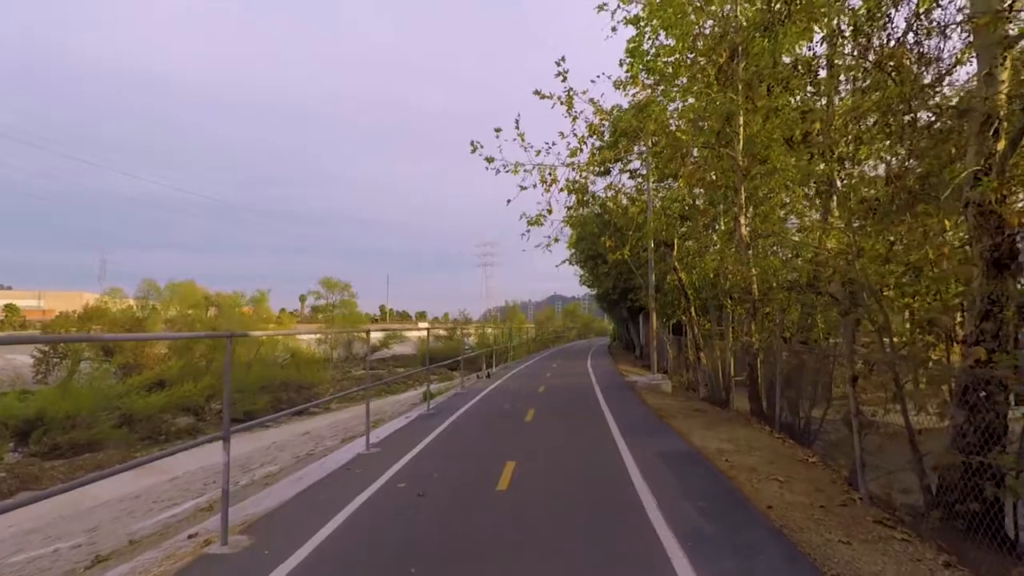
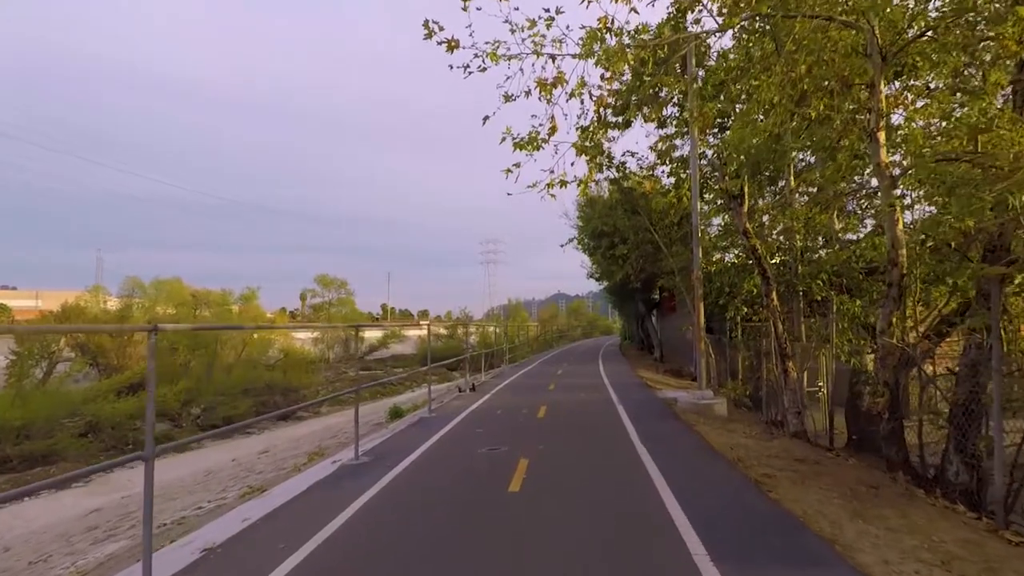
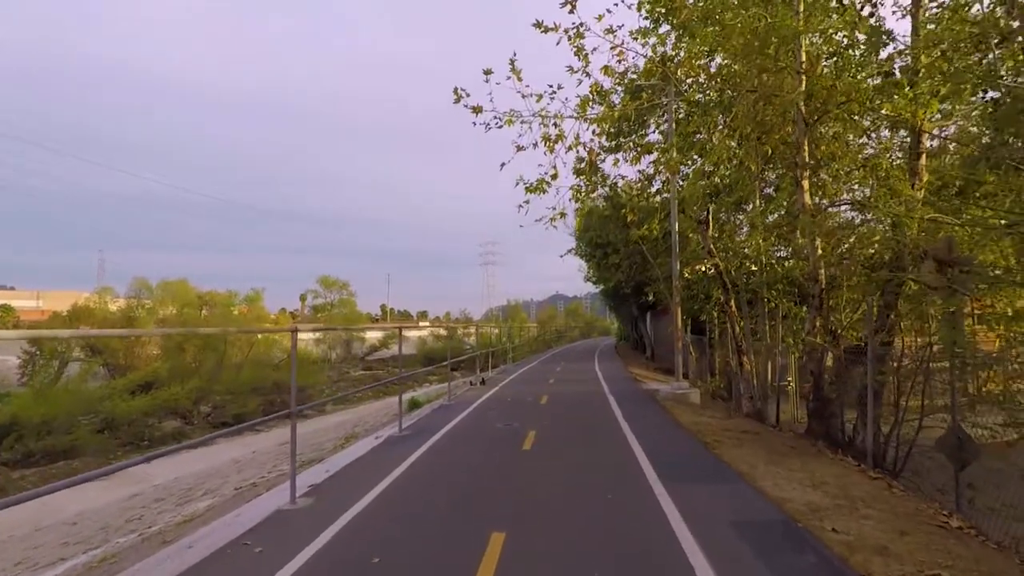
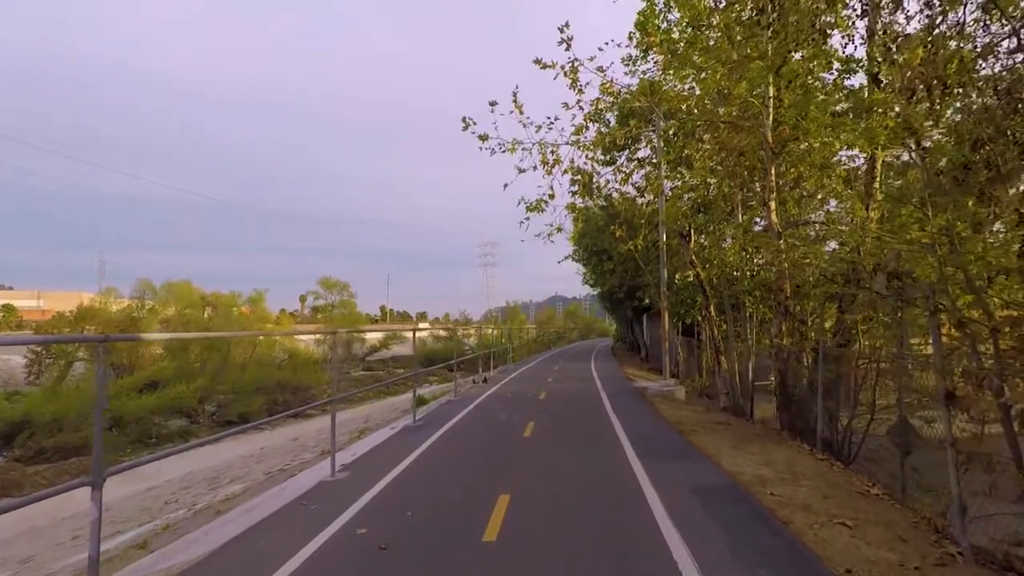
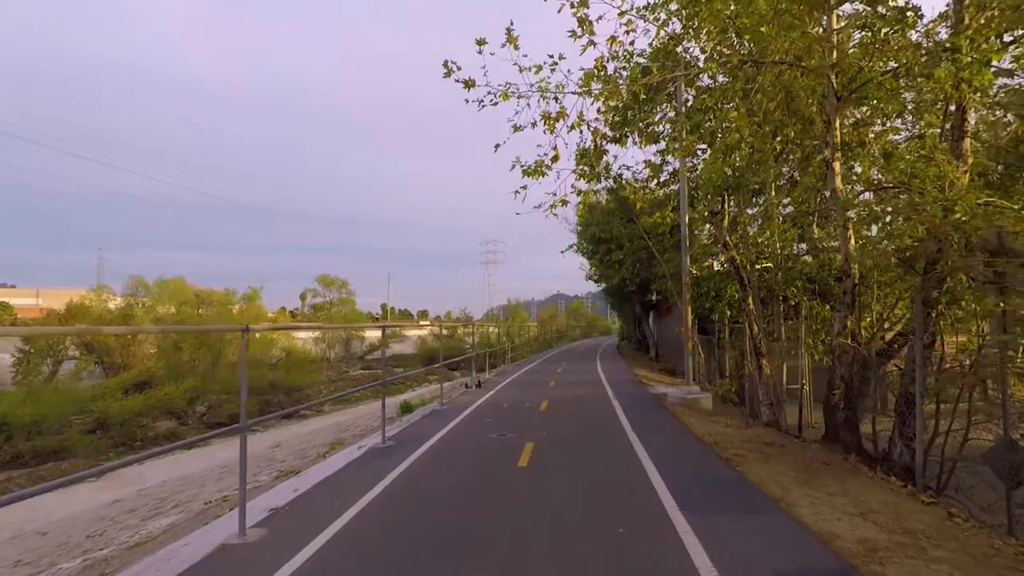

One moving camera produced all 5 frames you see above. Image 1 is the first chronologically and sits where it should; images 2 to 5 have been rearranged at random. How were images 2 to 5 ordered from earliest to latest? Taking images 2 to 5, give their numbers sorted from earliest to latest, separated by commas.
4, 3, 5, 2
